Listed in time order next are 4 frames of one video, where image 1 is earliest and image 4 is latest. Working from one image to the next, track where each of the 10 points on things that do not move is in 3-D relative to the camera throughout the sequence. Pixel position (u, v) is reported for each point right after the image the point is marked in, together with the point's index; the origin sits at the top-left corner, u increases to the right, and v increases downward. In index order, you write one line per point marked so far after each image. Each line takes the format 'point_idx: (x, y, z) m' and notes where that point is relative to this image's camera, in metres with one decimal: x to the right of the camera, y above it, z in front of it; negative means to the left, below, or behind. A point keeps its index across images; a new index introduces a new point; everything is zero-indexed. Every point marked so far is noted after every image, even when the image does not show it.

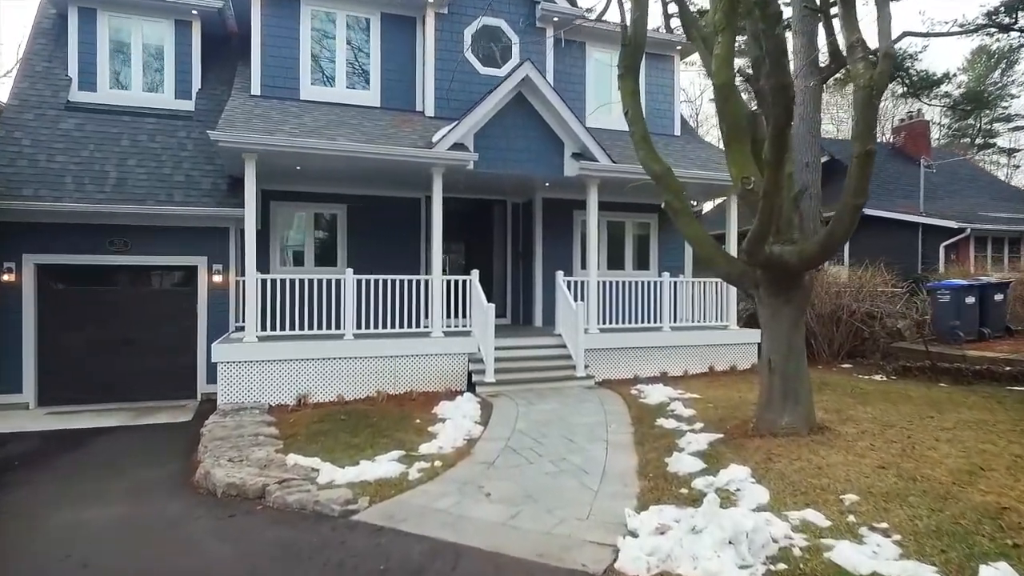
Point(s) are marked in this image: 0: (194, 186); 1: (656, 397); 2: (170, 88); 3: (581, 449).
0: (-5.3, +1.7, +10.1) m
1: (+1.9, -1.4, +7.9) m
2: (-6.1, +3.6, +10.9) m
3: (+0.7, -1.5, +5.7) m
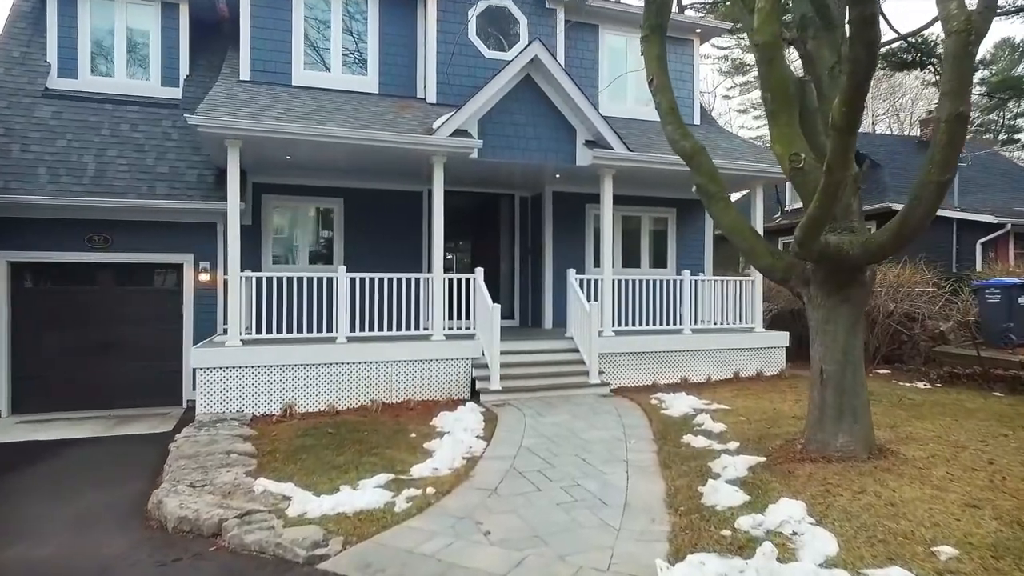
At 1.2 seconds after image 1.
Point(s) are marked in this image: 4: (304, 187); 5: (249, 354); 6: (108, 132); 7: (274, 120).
0: (-5.2, +1.7, +9.4) m
1: (+1.9, -1.4, +7.1) m
2: (-6.0, +3.6, +10.2) m
3: (+0.7, -1.5, +4.9) m
4: (-3.6, +1.7, +10.5) m
5: (-3.3, -0.8, +7.6) m
6: (-6.4, +2.5, +9.6) m
7: (-3.2, +2.2, +8.0) m
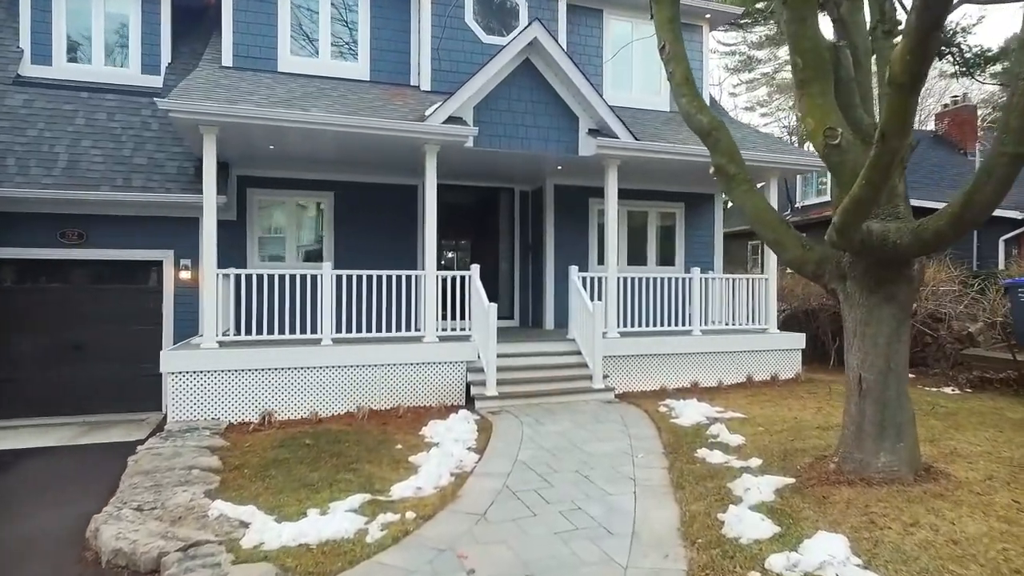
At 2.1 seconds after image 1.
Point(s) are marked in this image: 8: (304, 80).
0: (-5.2, +1.7, +8.9) m
1: (+1.9, -1.4, +6.5) m
2: (-6.0, +3.6, +9.7) m
3: (+0.6, -1.5, +4.4) m
4: (-3.6, +1.8, +10.0) m
5: (-3.3, -0.8, +7.0) m
6: (-6.4, +2.5, +9.1) m
7: (-3.2, +2.3, +7.5) m
8: (-3.1, +3.1, +9.1) m
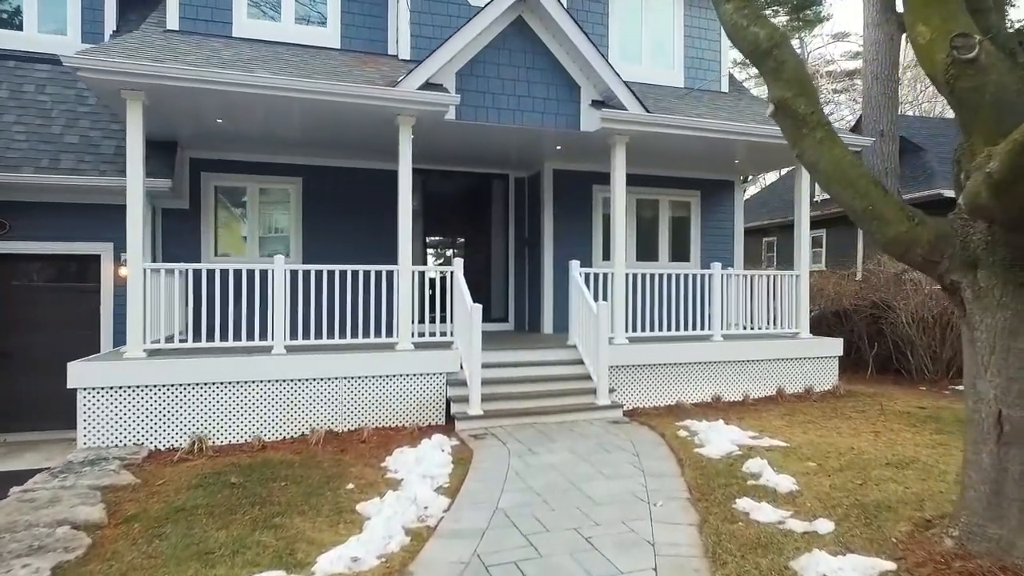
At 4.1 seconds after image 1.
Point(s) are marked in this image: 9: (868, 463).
0: (-5.3, +1.7, +7.7) m
1: (+1.8, -1.3, +5.2) m
2: (-6.1, +3.6, +8.5) m
3: (+0.5, -1.4, +3.1) m
4: (-3.7, +1.8, +8.8) m
5: (-3.4, -0.8, +5.8) m
6: (-6.5, +2.5, +7.9) m
7: (-3.3, +2.3, +6.3) m
8: (-3.2, +3.2, +7.9) m
9: (+2.6, -1.3, +4.5) m
